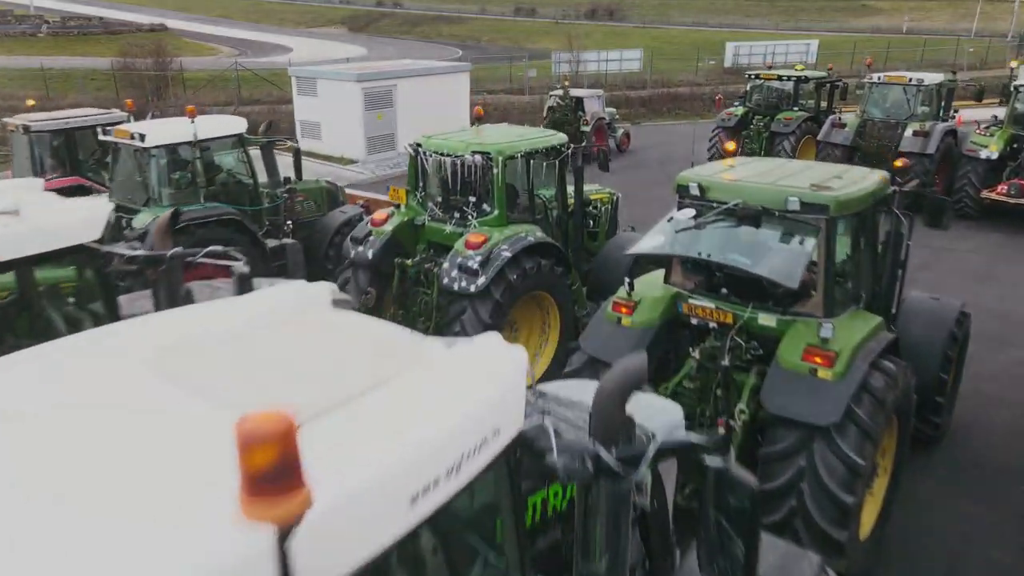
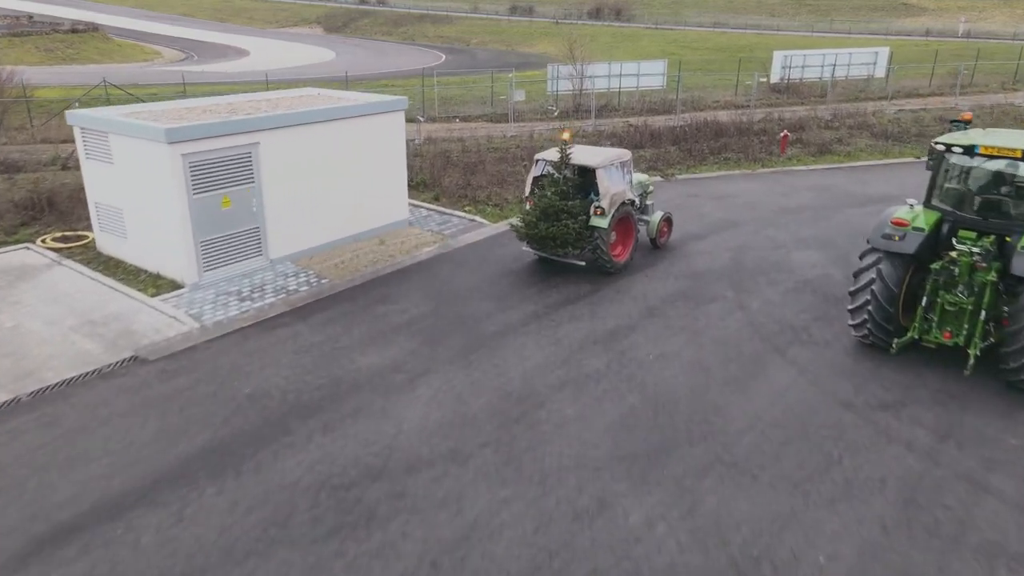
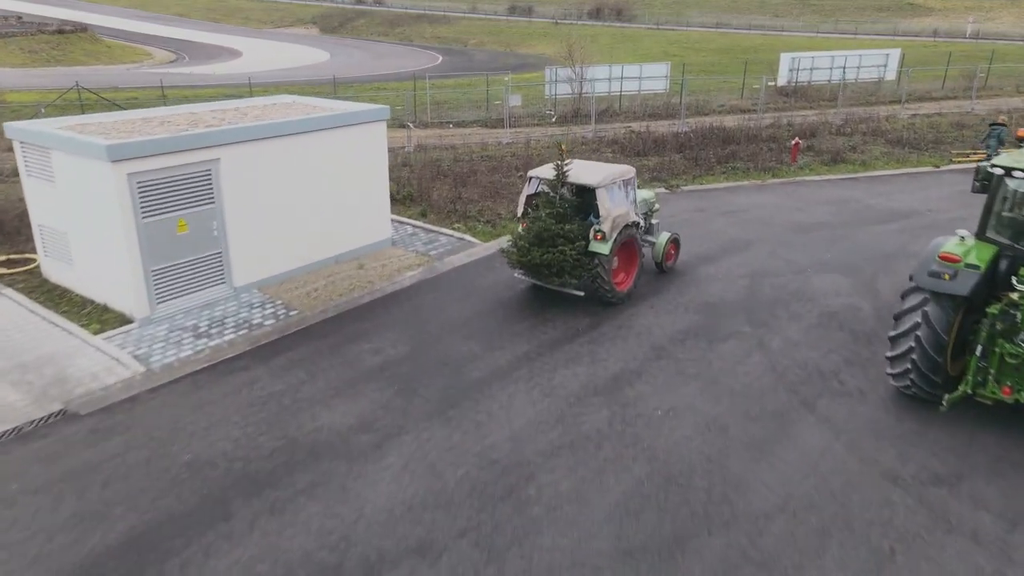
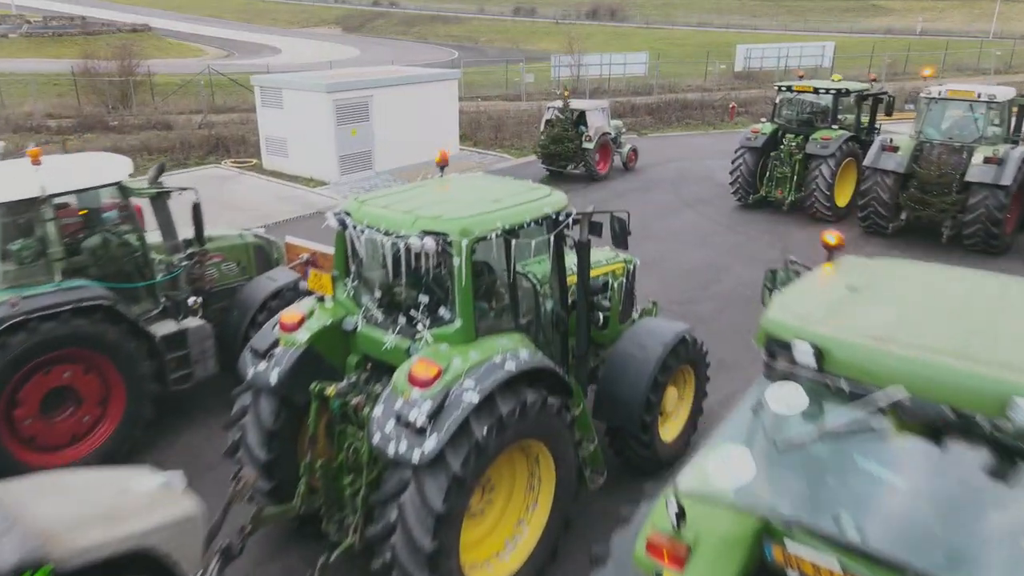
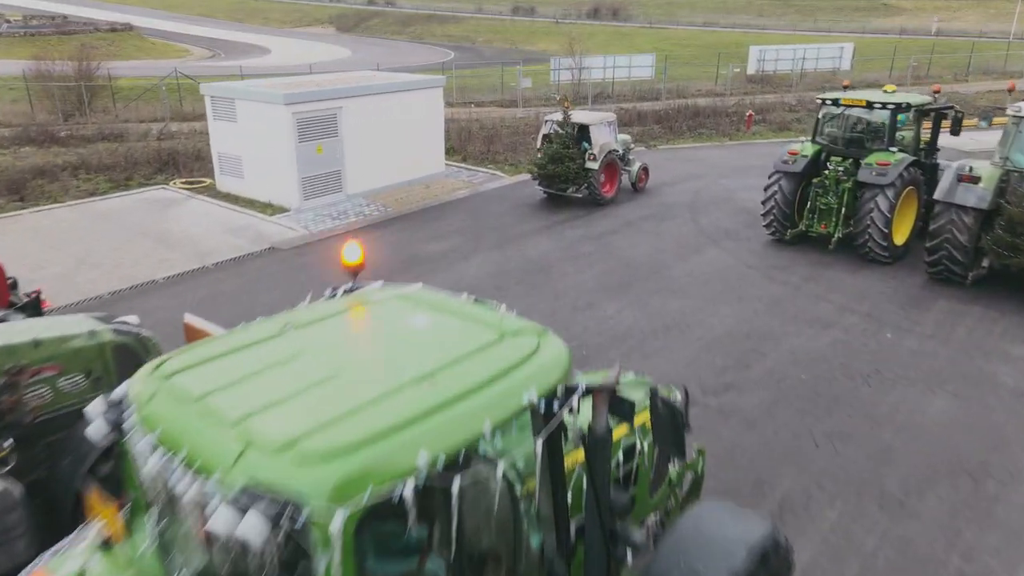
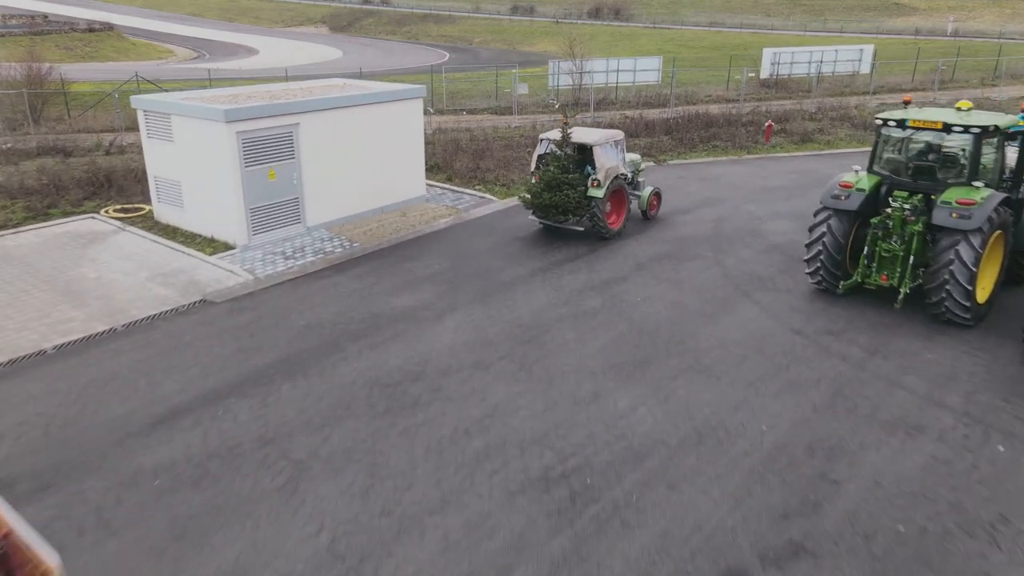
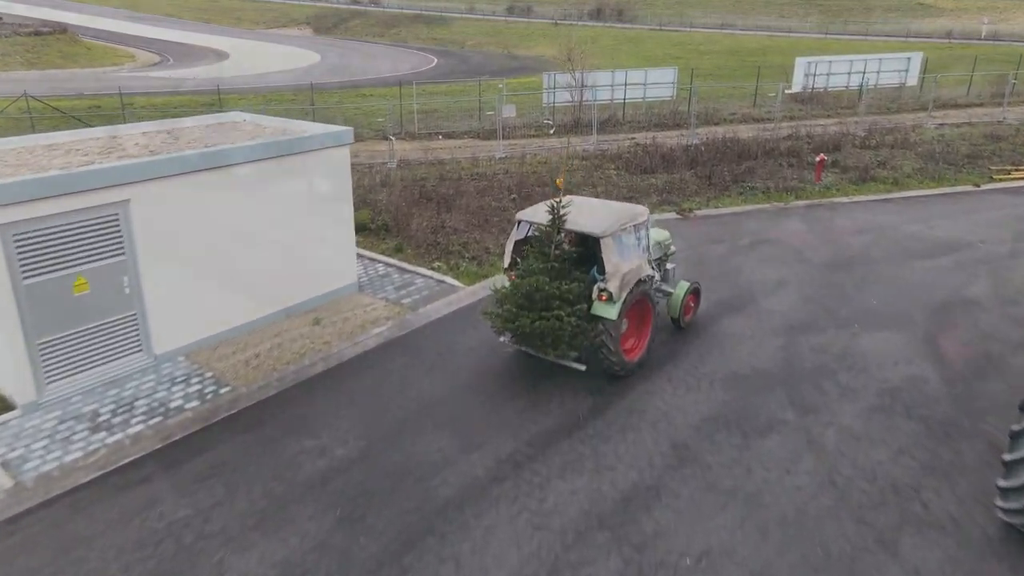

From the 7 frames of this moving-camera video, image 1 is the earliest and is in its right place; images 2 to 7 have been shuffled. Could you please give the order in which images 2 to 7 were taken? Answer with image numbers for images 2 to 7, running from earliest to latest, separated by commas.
4, 5, 6, 2, 3, 7
